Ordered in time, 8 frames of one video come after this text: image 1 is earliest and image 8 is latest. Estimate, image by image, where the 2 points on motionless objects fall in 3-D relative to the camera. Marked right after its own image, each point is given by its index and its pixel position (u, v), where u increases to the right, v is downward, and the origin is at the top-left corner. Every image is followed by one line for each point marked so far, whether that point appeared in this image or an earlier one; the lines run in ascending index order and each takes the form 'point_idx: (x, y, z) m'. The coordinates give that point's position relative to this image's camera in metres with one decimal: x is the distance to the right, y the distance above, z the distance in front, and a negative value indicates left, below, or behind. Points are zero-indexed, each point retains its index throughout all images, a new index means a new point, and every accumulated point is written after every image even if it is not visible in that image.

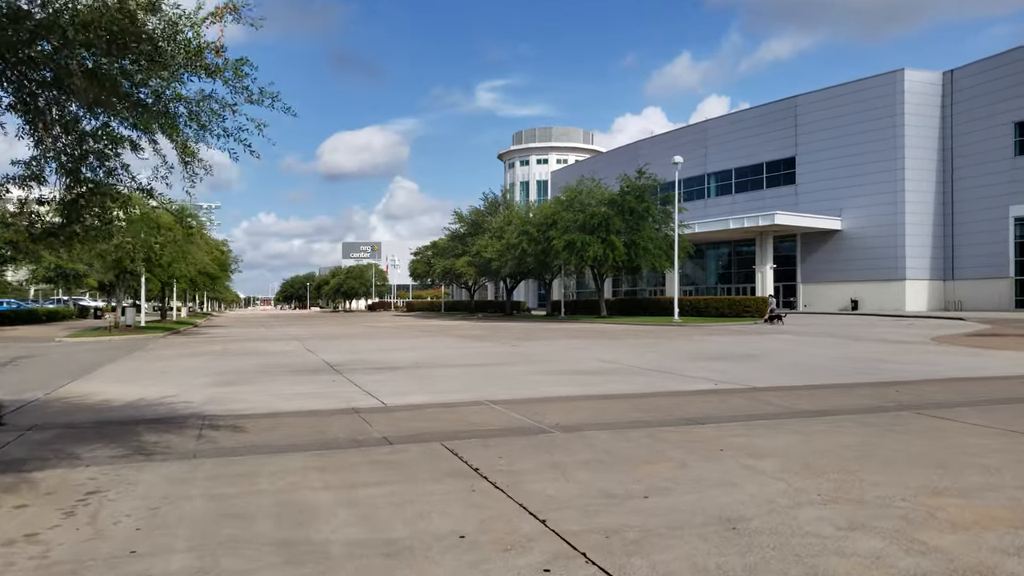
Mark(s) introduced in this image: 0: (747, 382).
0: (+4.1, -1.6, +13.7) m
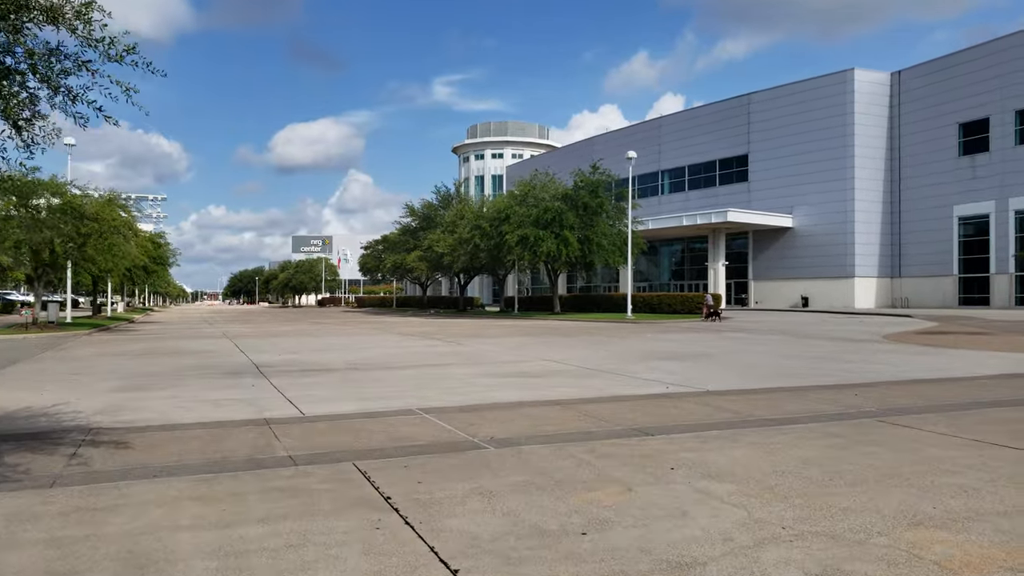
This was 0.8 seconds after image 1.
0: (+3.1, -1.6, +12.8) m
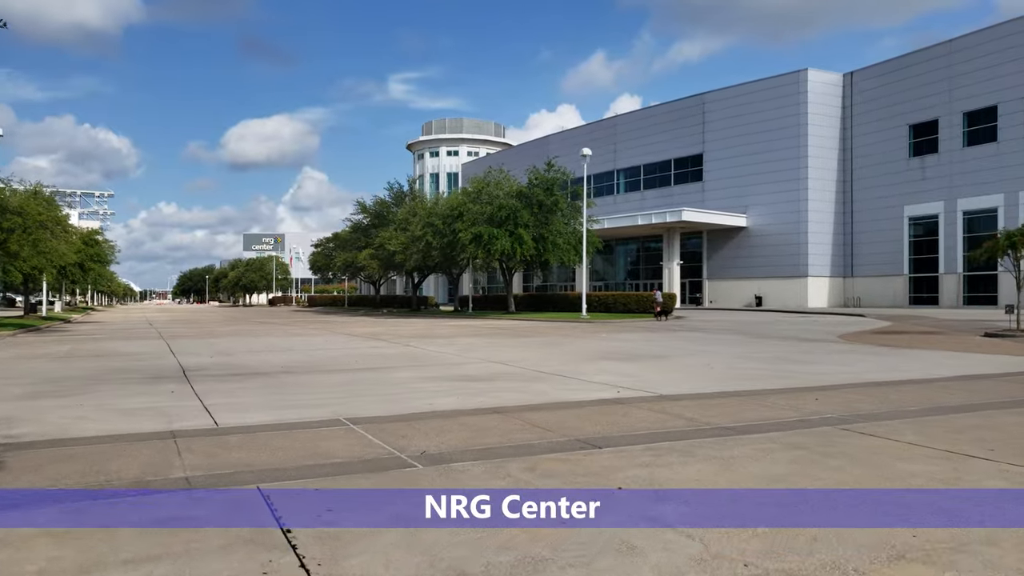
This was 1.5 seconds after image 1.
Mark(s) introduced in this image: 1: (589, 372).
0: (+2.2, -1.6, +12.1) m
1: (+1.5, -1.6, +14.7) m
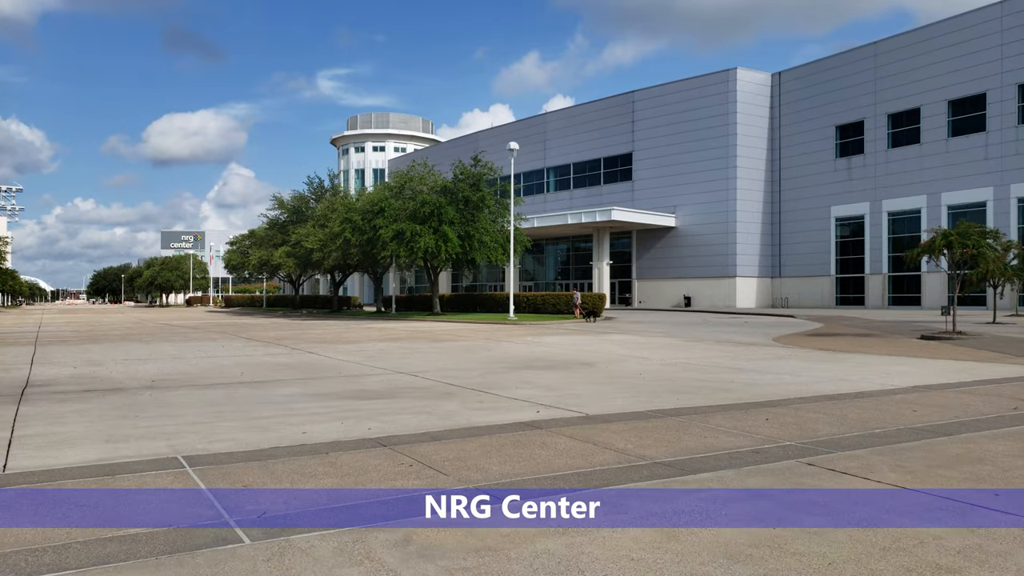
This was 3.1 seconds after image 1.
0: (+0.8, -1.6, +10.3) m
1: (-0.1, -1.6, +12.8) m
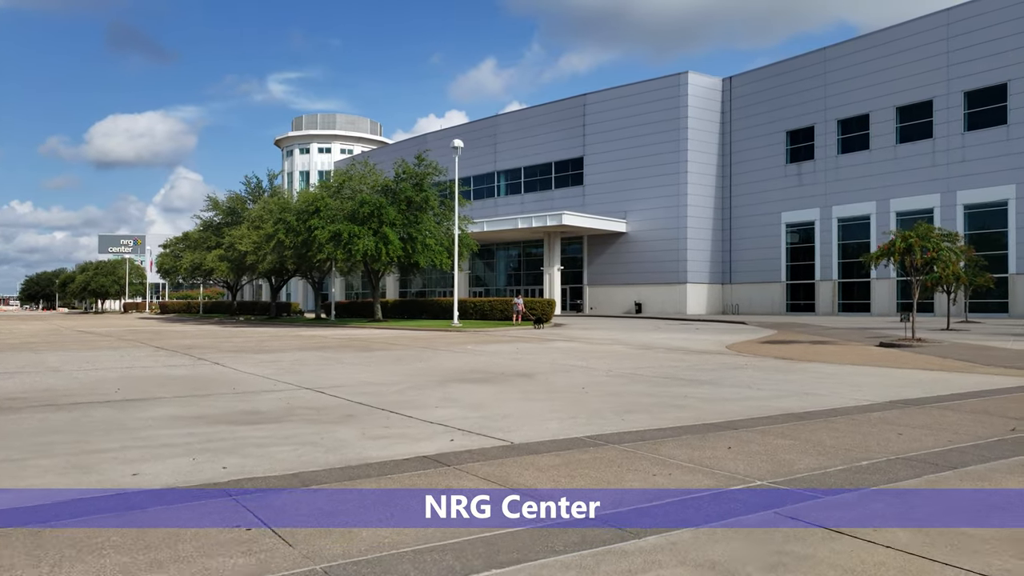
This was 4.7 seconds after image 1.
0: (-0.1, -1.6, +8.5) m
1: (-1.2, -1.6, +10.9) m
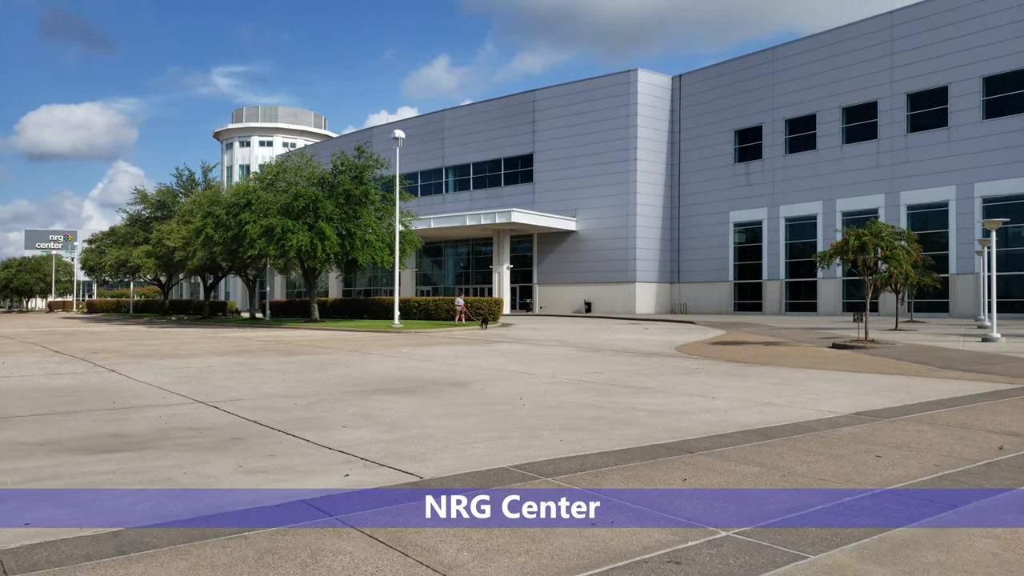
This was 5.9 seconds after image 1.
0: (-0.9, -1.6, +7.1) m
1: (-2.1, -1.6, +9.4) m
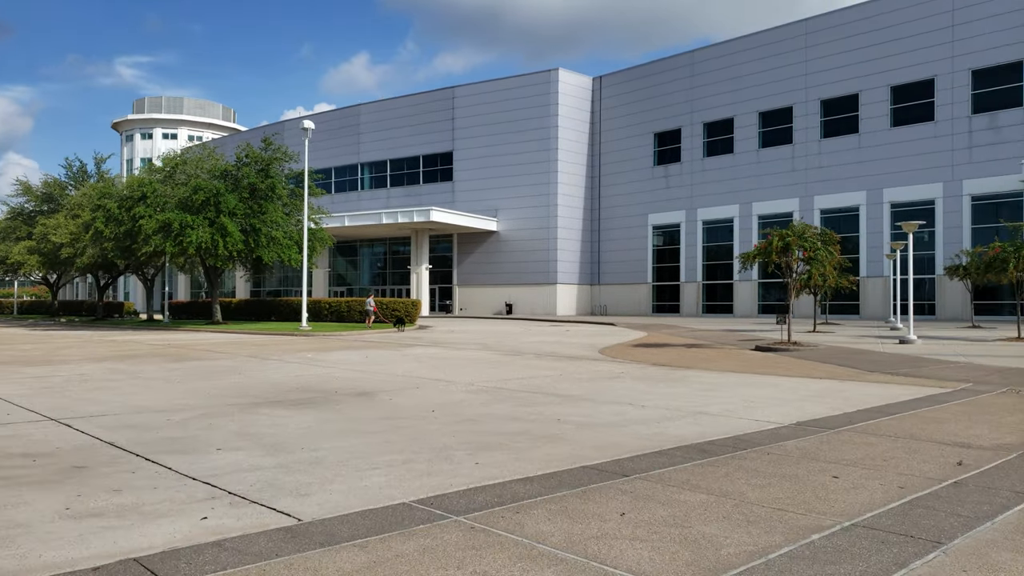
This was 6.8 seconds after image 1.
0: (-1.7, -1.5, +5.8) m
1: (-3.1, -1.5, +7.9) m
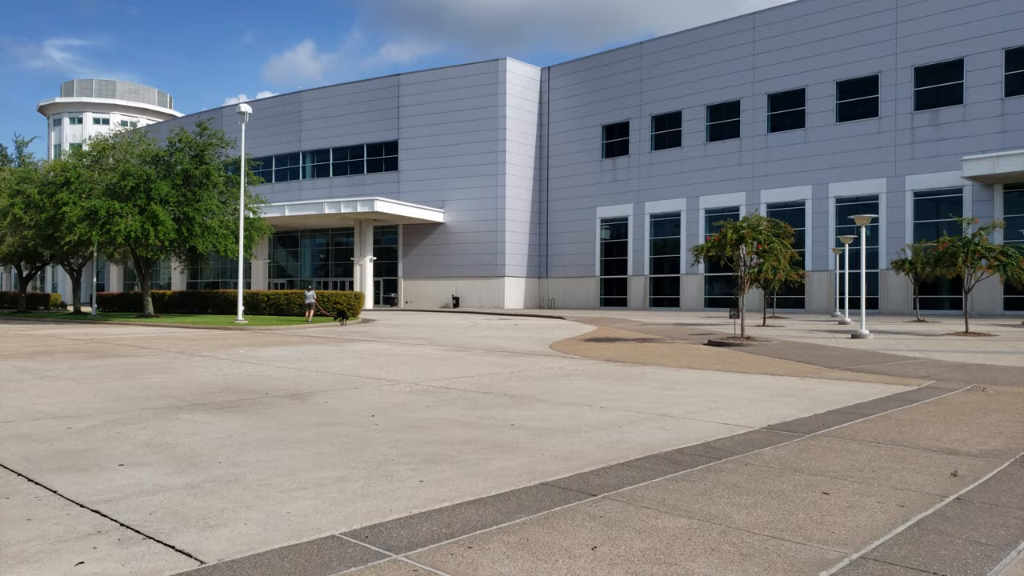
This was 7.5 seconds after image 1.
0: (-2.0, -1.5, +4.8) m
1: (-3.5, -1.5, +6.8) m
